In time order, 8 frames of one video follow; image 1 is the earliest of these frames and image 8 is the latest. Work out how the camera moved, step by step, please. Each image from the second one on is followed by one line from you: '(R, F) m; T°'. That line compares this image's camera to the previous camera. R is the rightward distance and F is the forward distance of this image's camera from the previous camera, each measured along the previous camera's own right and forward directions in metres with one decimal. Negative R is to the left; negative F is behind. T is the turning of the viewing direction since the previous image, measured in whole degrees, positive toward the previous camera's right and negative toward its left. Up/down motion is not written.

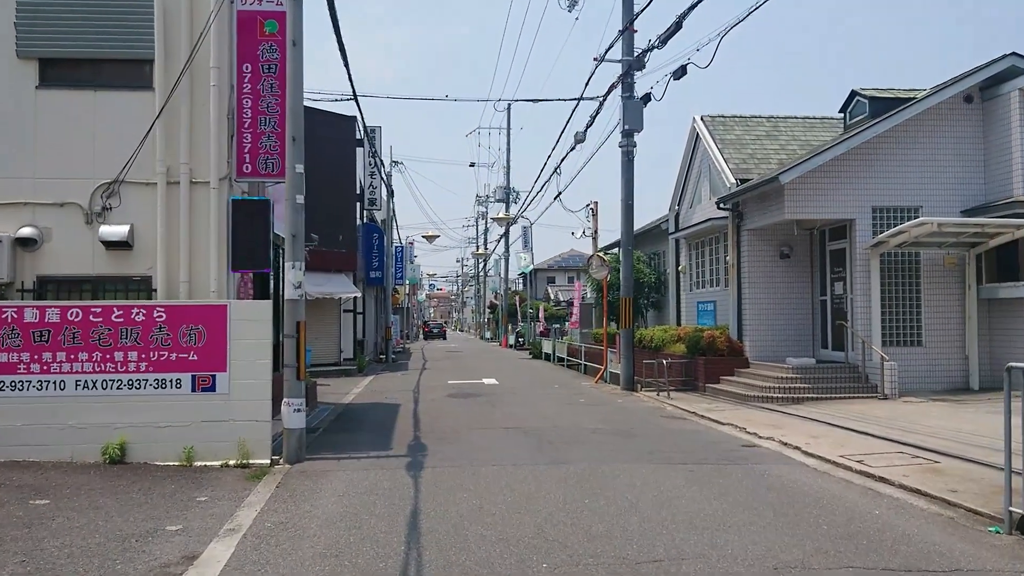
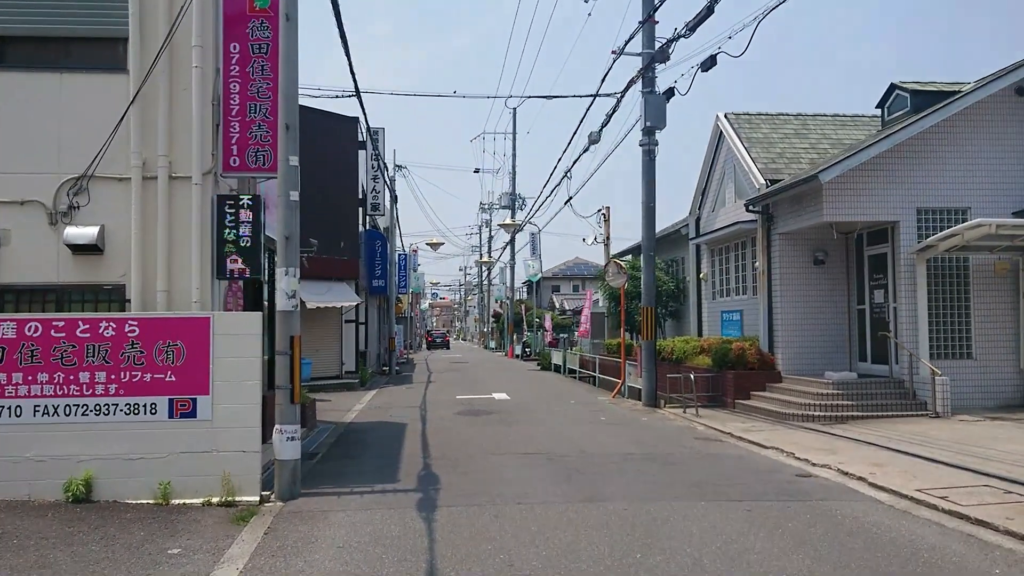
(-0.2, +1.3) m; 0°
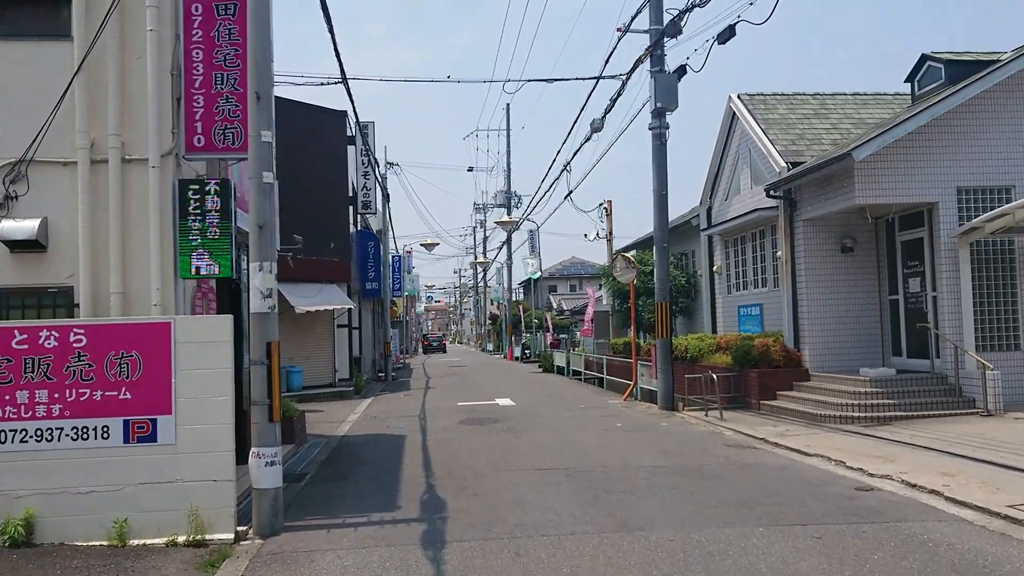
(-0.2, +1.3) m; 0°
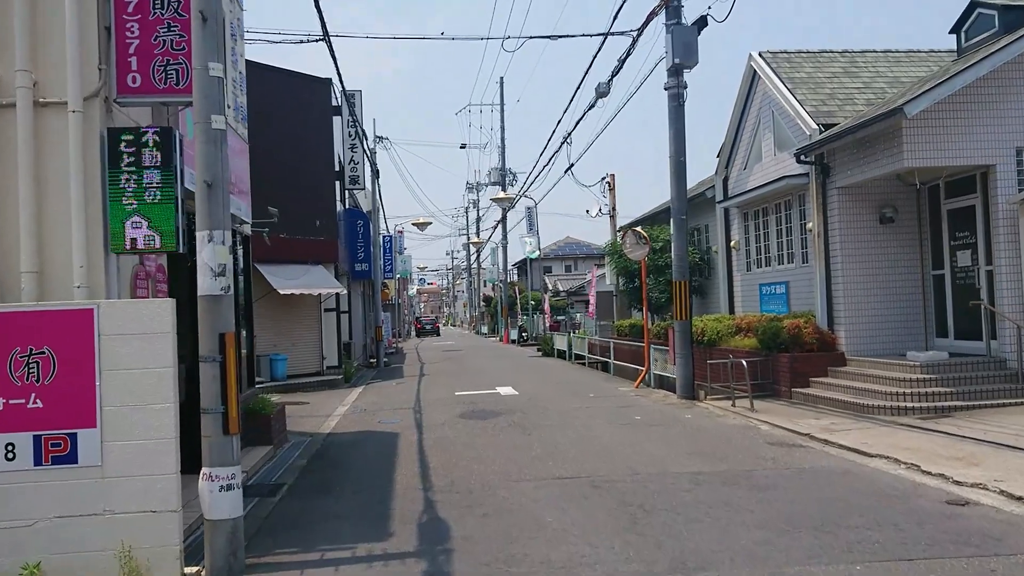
(-0.2, +1.6) m; +1°
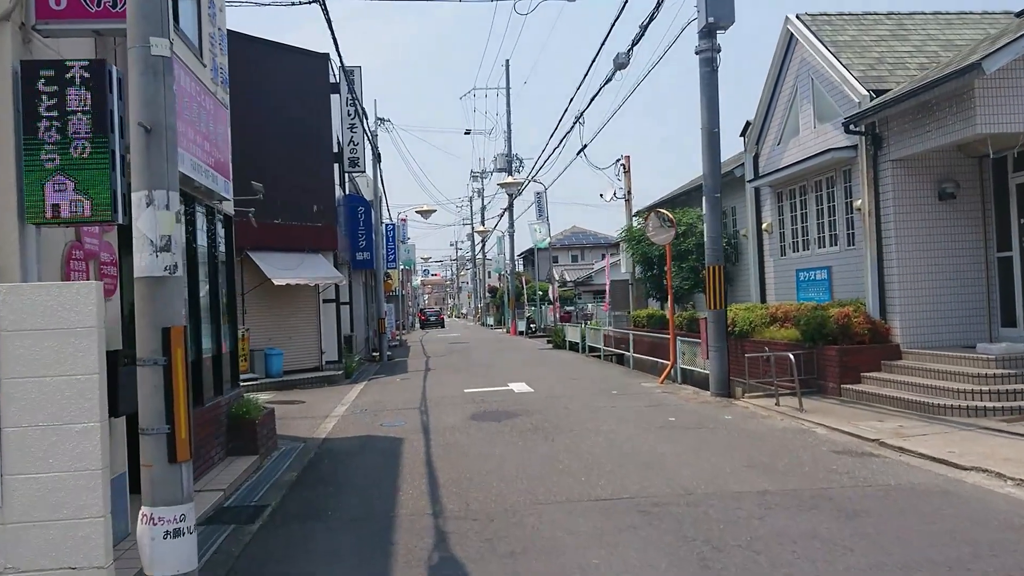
(-0.2, +1.5) m; 0°
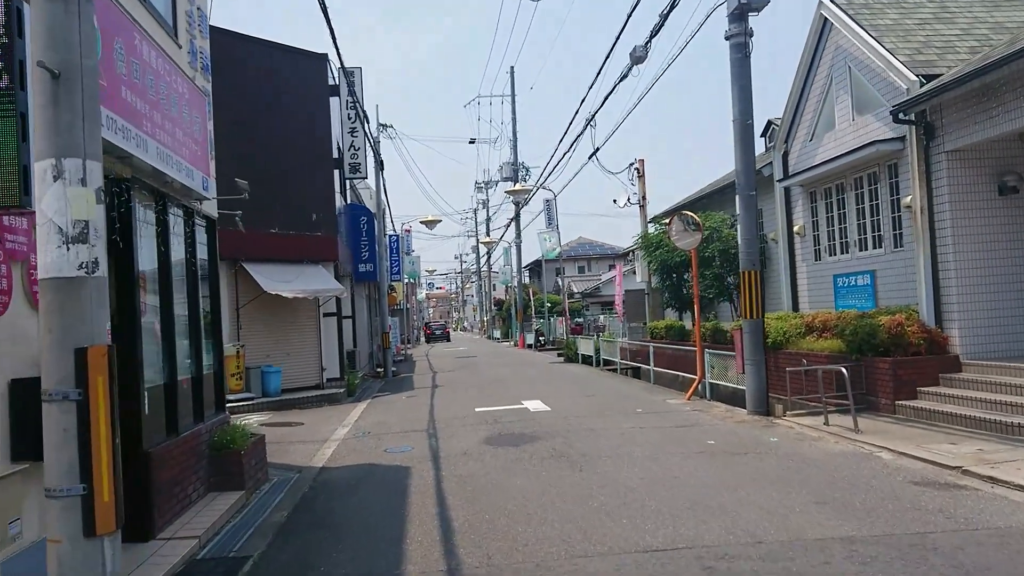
(-0.2, +1.2) m; 0°
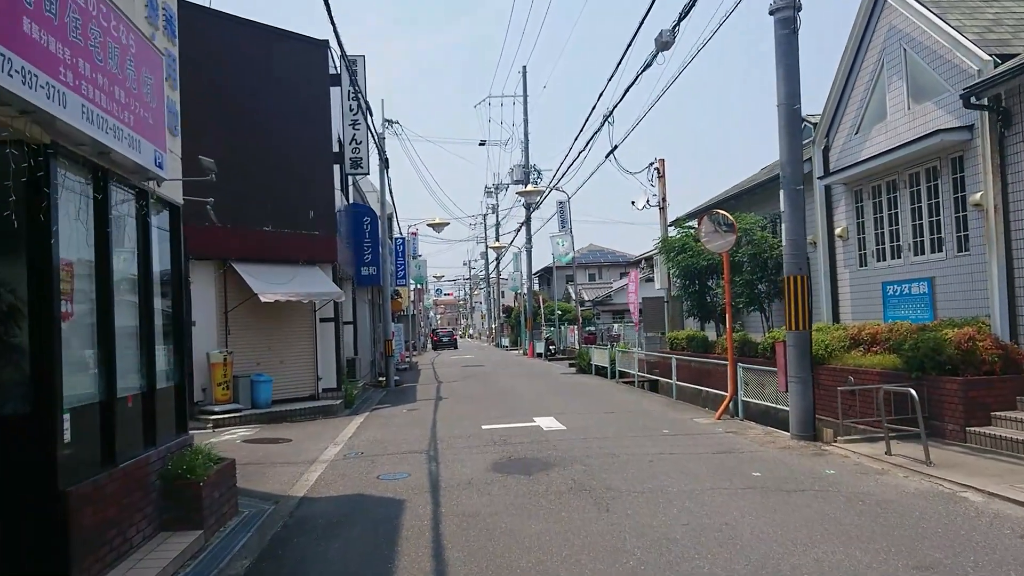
(-0.1, +1.5) m; -1°
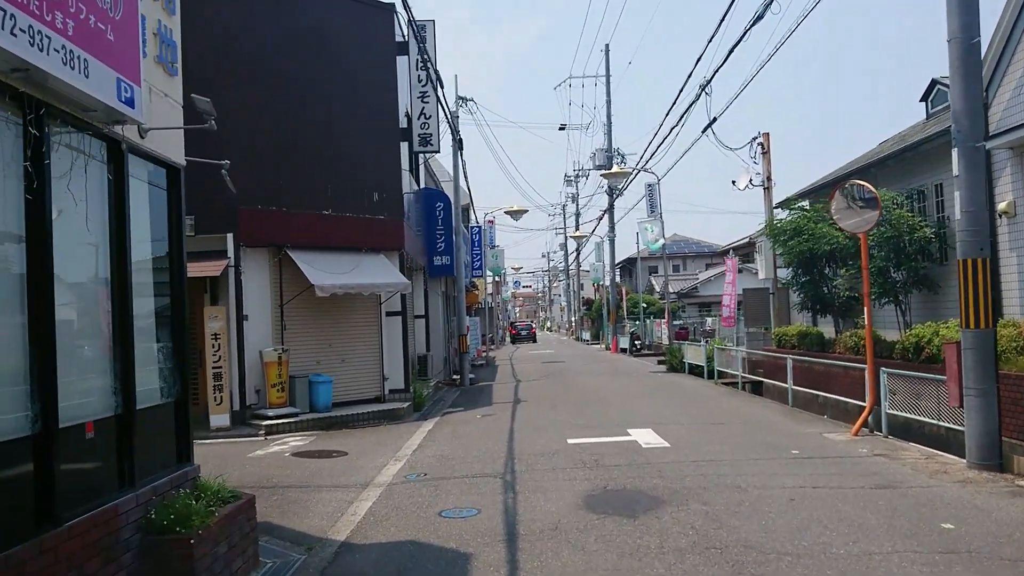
(-0.2, +2.1) m; -5°
